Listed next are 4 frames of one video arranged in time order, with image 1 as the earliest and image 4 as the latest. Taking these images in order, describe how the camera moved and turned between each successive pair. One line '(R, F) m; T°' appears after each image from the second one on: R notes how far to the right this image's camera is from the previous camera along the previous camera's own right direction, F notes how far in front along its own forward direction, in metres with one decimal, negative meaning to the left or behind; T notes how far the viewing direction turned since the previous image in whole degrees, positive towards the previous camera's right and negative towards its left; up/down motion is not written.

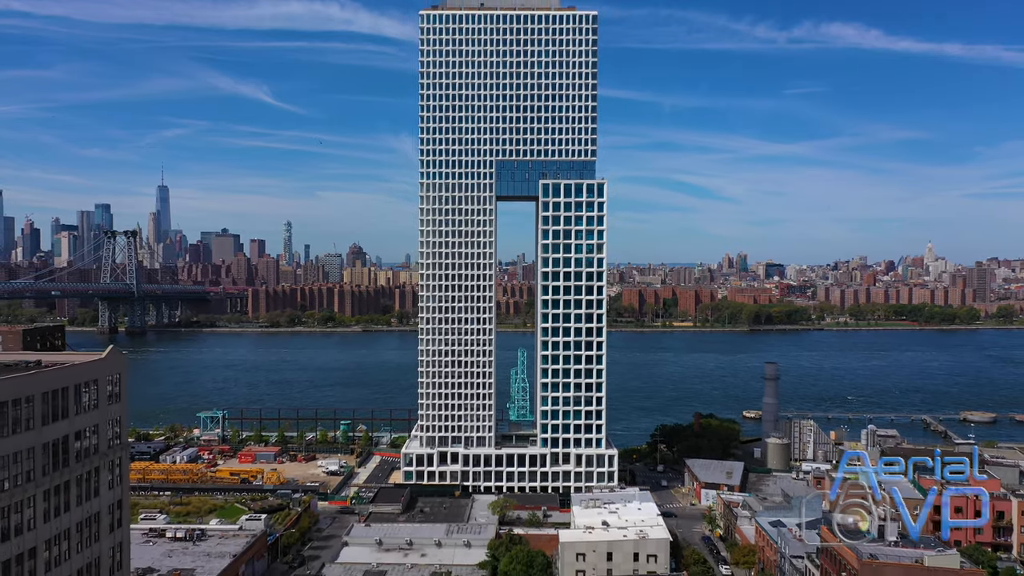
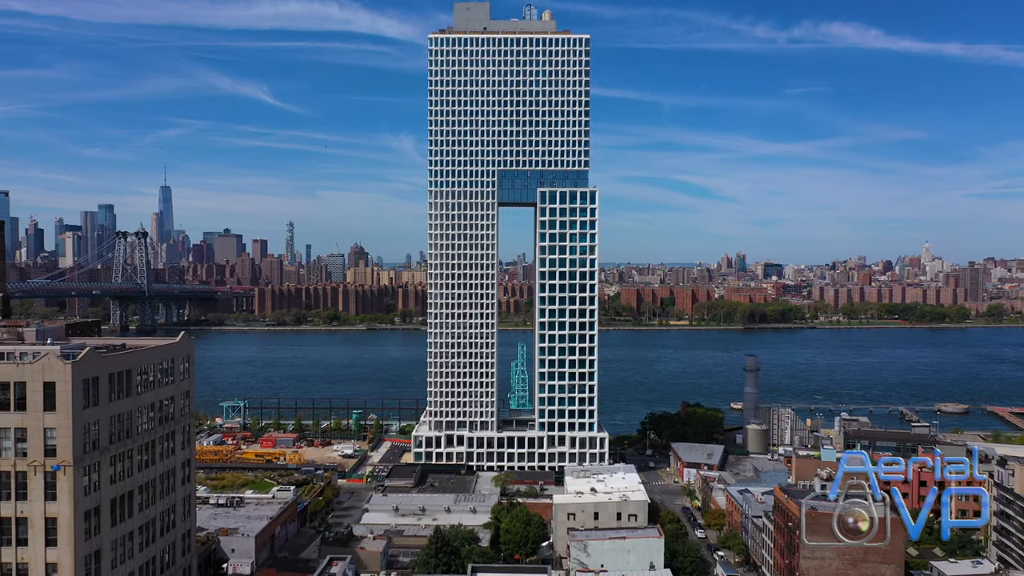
(0.0, -3.3) m; 0°
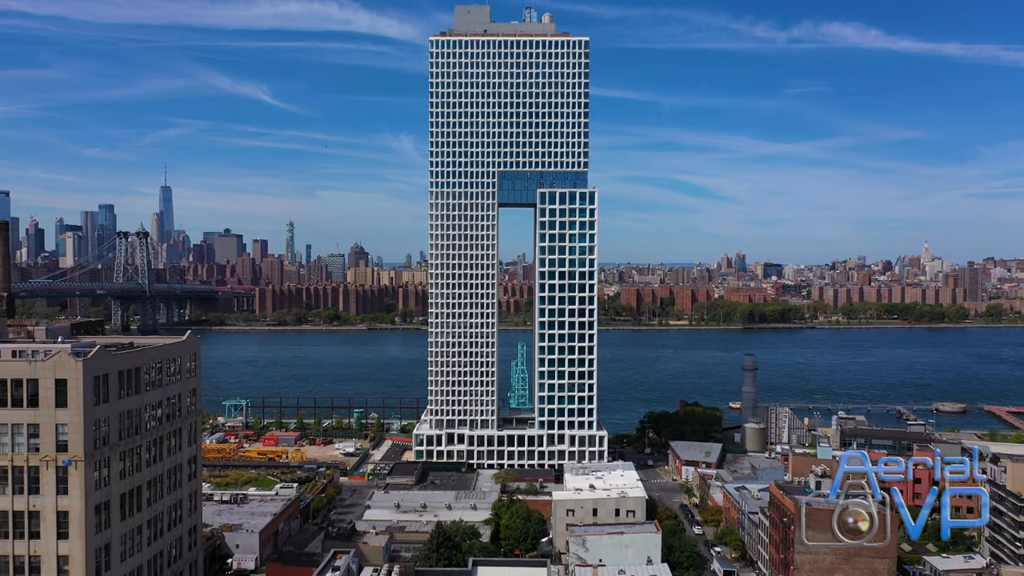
(0.0, -0.4) m; 0°
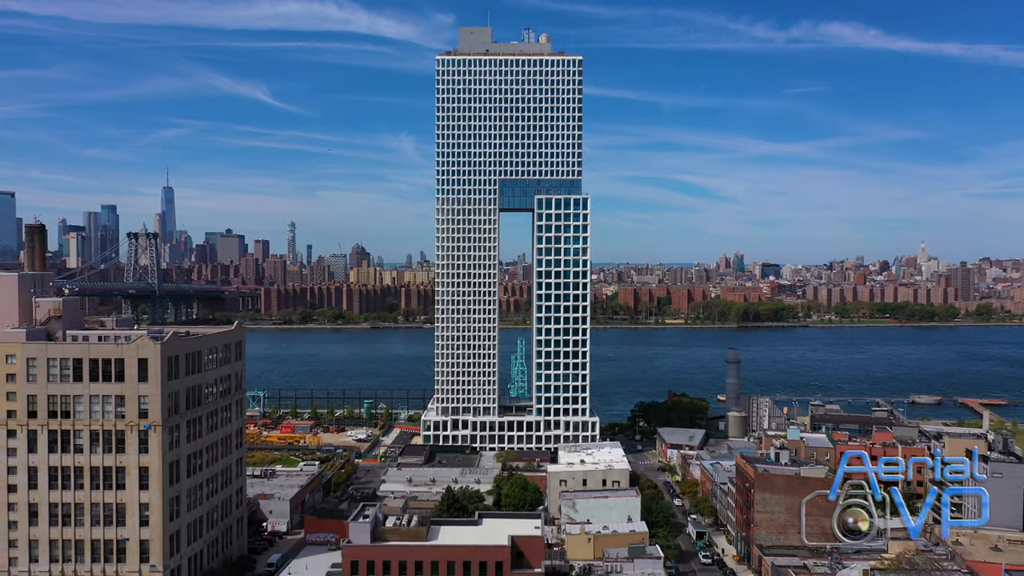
(0.0, -3.3) m; 0°
